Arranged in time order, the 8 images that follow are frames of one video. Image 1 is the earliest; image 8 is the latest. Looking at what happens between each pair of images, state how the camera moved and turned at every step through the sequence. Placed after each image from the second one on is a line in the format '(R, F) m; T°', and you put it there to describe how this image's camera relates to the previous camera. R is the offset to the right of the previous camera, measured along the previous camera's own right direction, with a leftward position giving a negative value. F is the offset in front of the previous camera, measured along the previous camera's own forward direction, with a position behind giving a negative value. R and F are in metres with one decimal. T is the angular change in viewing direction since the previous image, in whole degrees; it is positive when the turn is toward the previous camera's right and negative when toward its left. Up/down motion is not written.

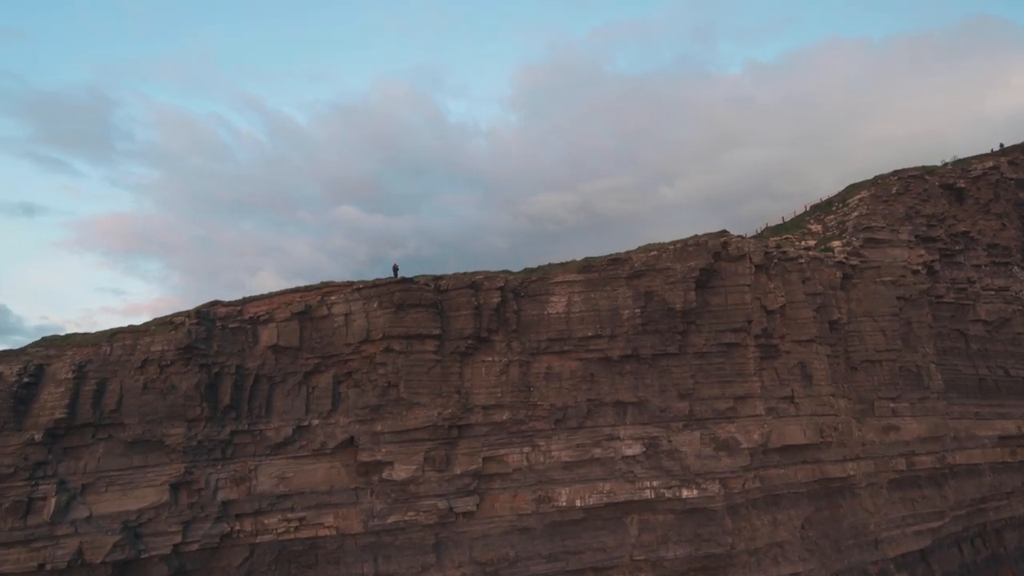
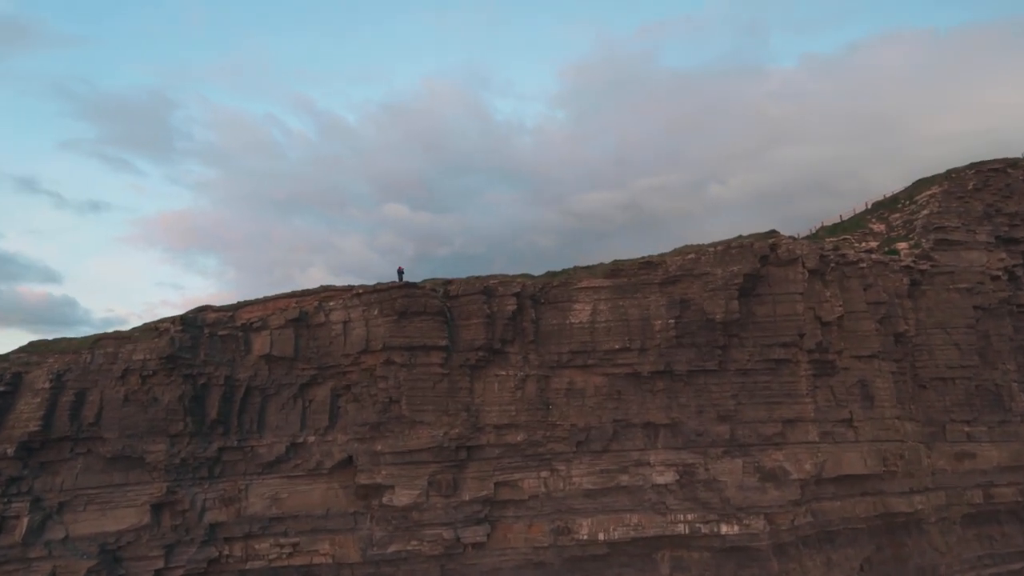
(+1.1, +2.9) m; -4°
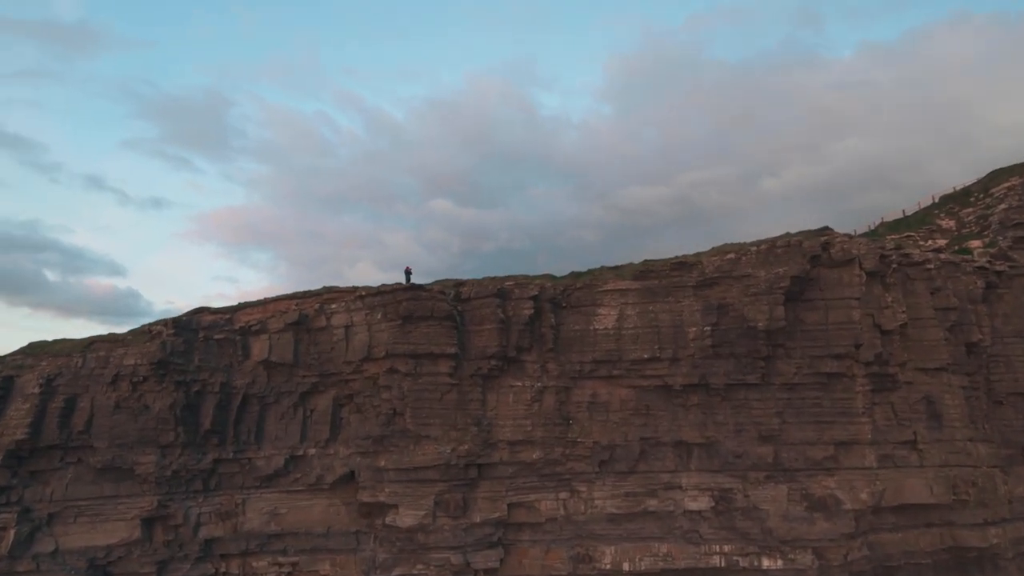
(+1.0, +2.2) m; -4°
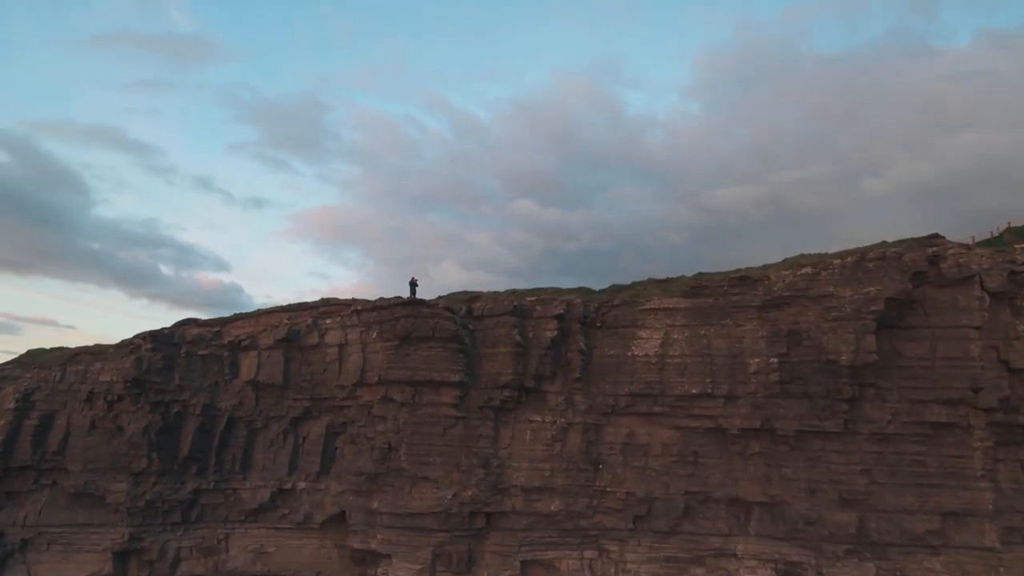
(+1.9, +3.7) m; -7°
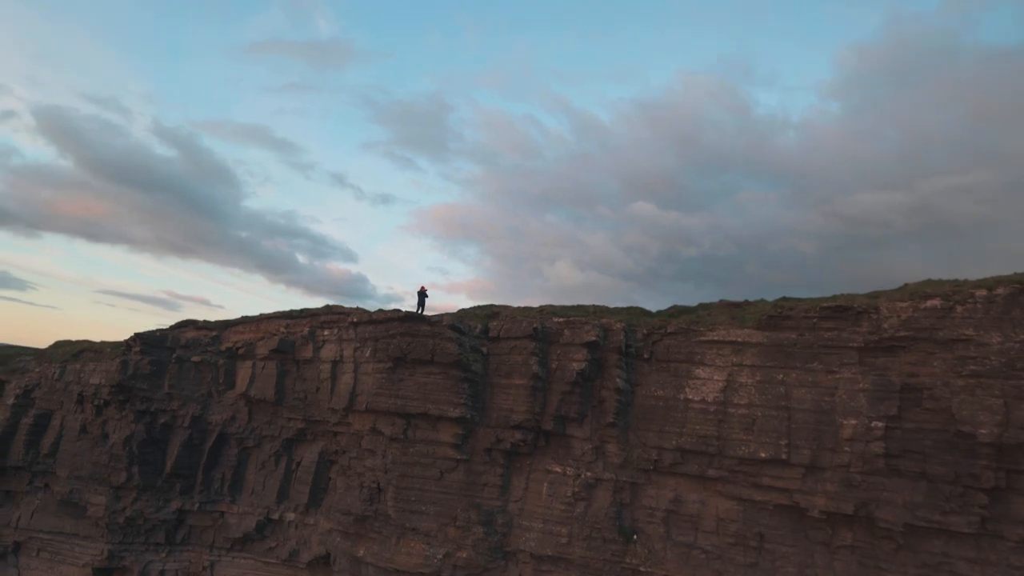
(+2.2, +3.8) m; -10°
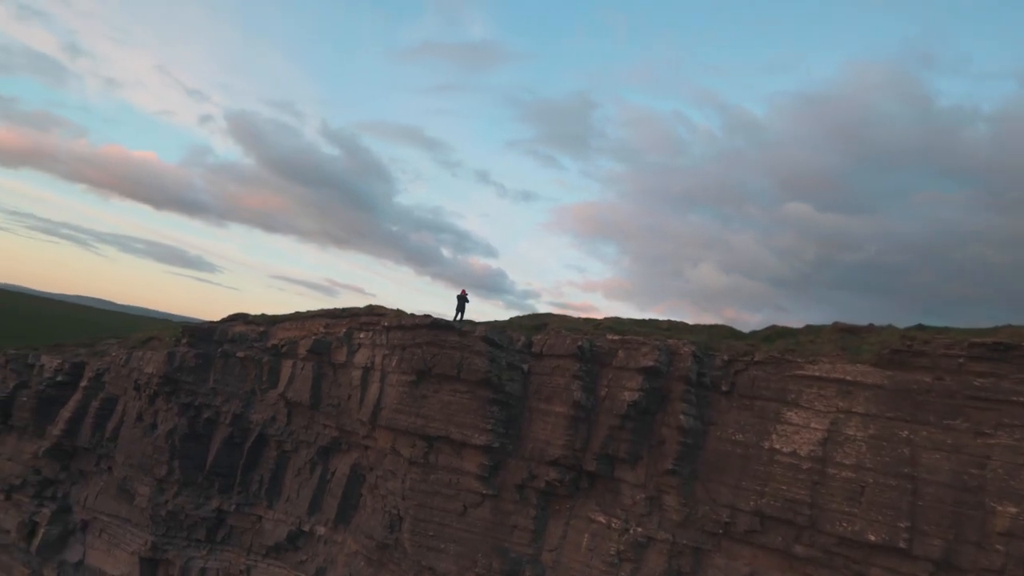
(+1.9, +2.7) m; -12°
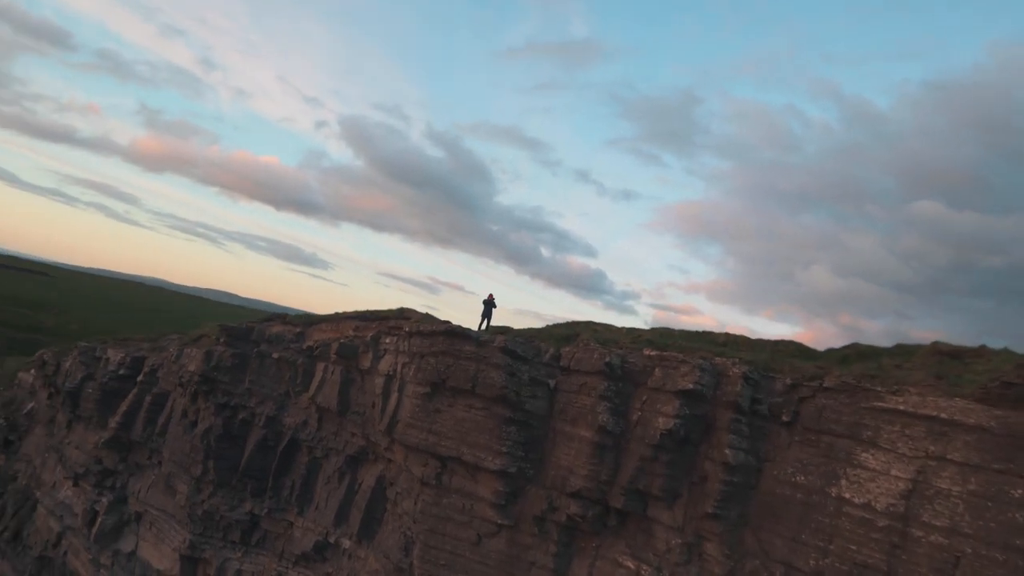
(+1.4, +1.6) m; -9°
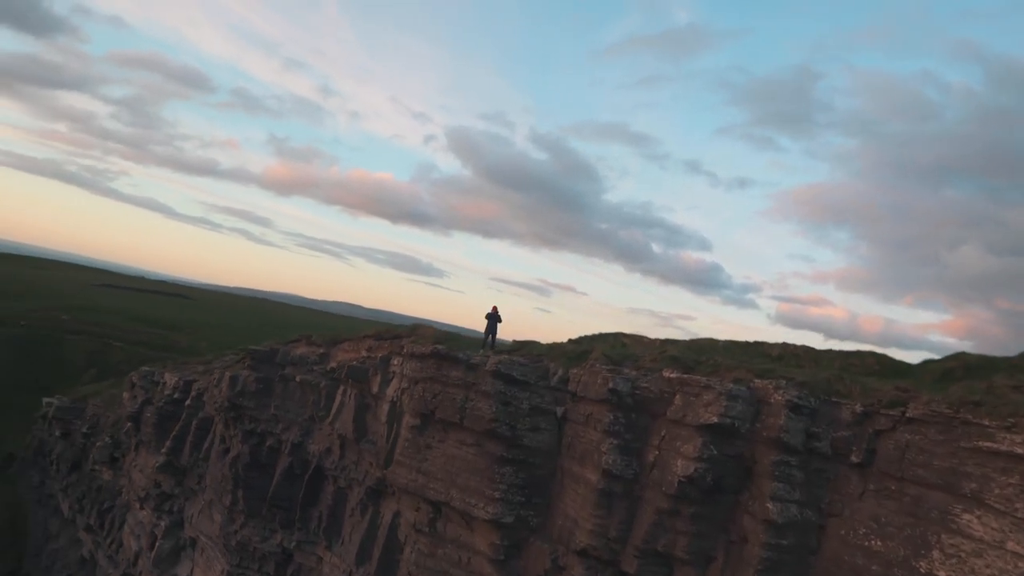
(+1.9, +2.1) m; -10°
